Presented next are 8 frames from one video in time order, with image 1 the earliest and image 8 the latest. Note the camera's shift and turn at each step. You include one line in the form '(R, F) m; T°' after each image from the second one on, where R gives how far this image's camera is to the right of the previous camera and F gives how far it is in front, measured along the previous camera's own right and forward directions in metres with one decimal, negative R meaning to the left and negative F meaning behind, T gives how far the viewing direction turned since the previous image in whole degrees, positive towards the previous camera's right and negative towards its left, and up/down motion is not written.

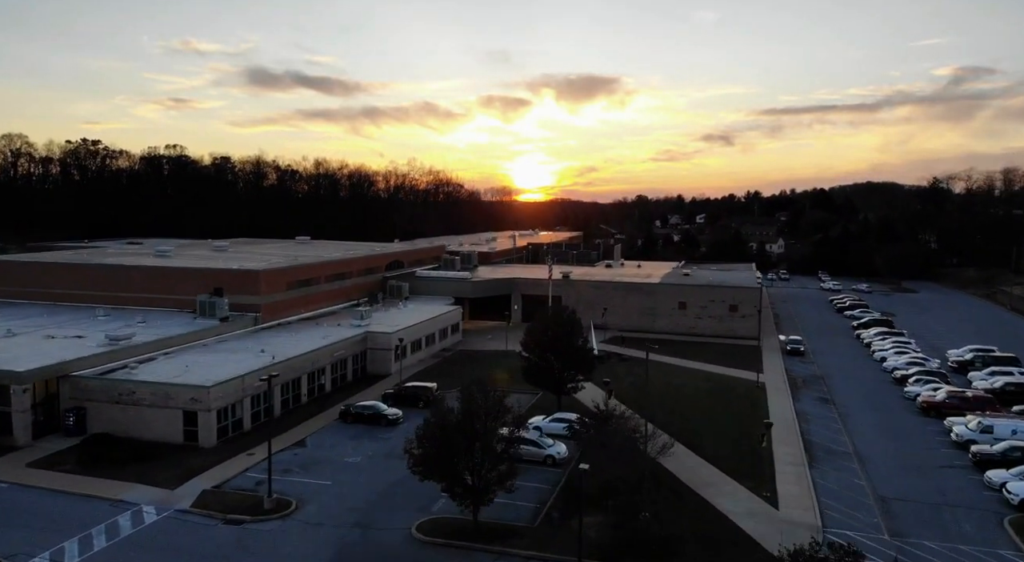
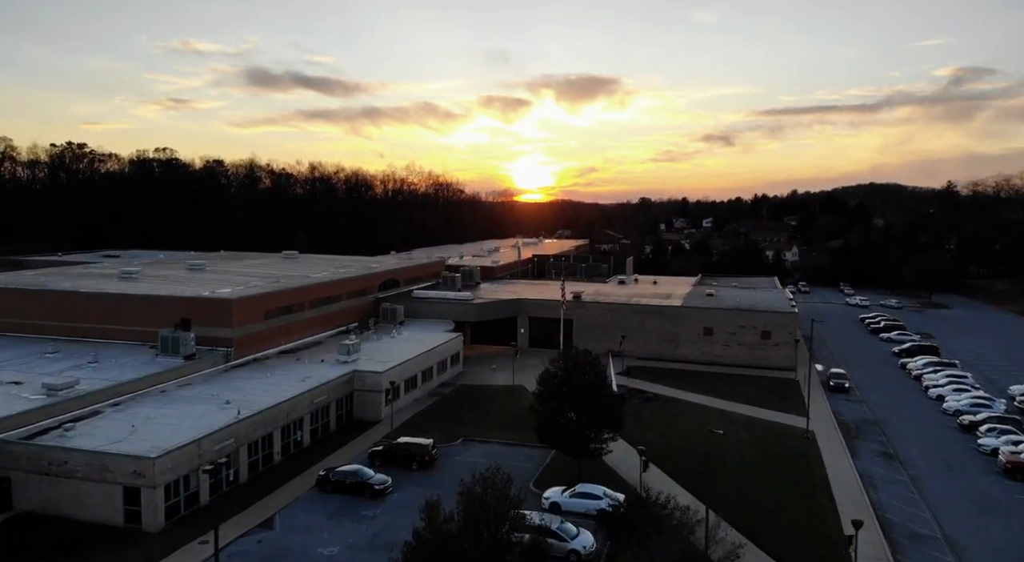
(-0.2, +2.5) m; 0°
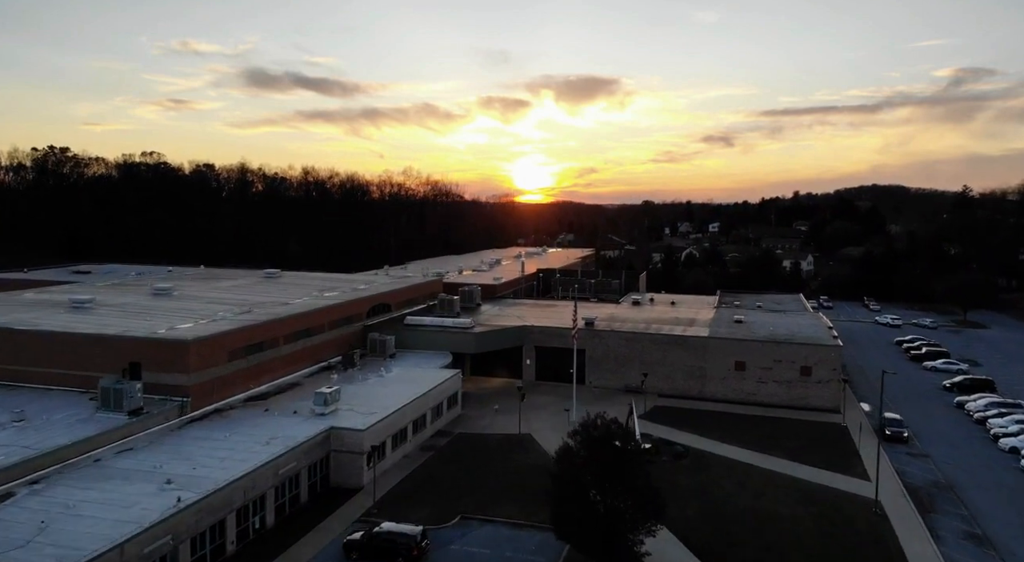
(-0.2, +2.6) m; 0°
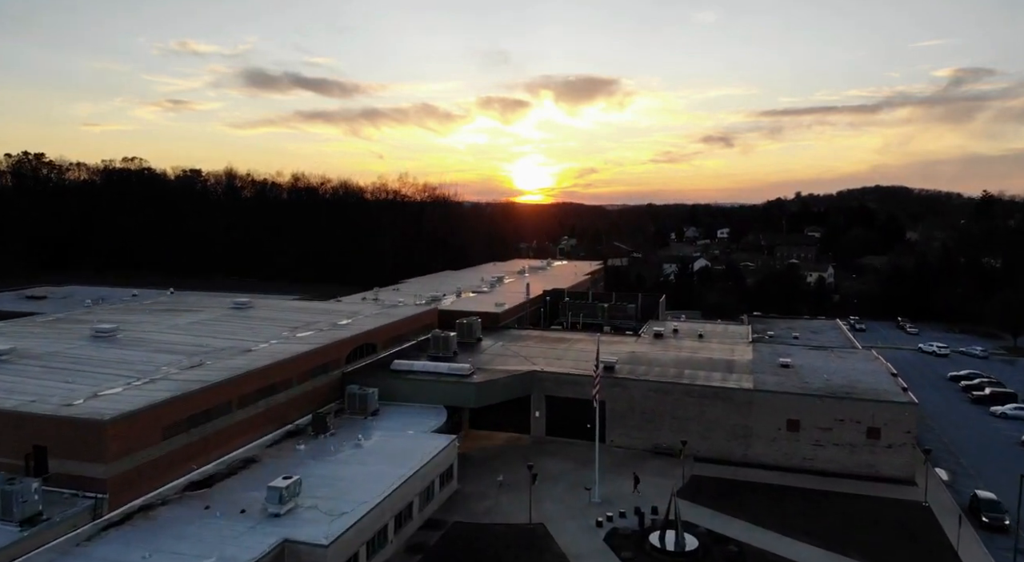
(-0.2, +3.3) m; 0°
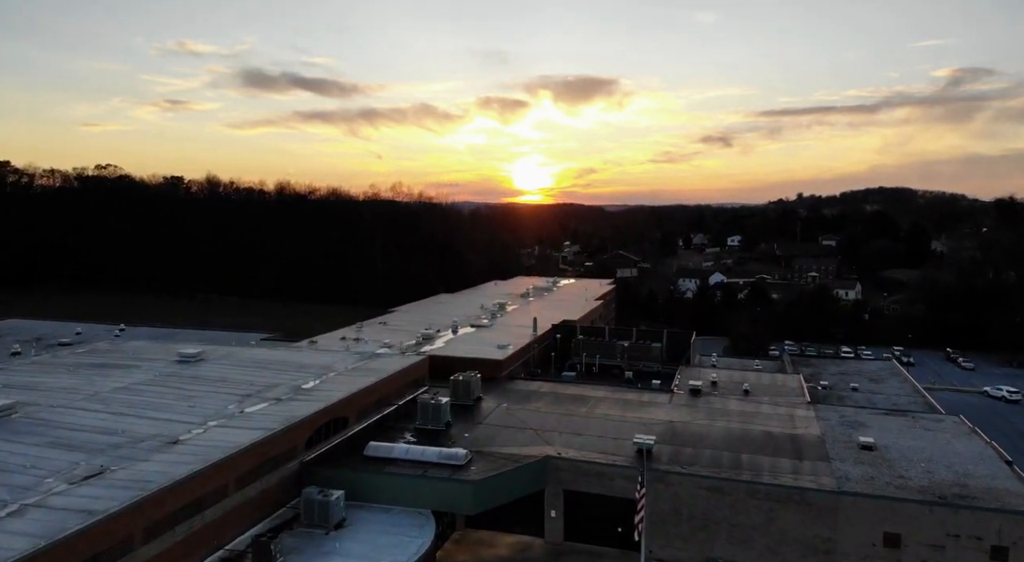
(-0.2, +4.0) m; 0°
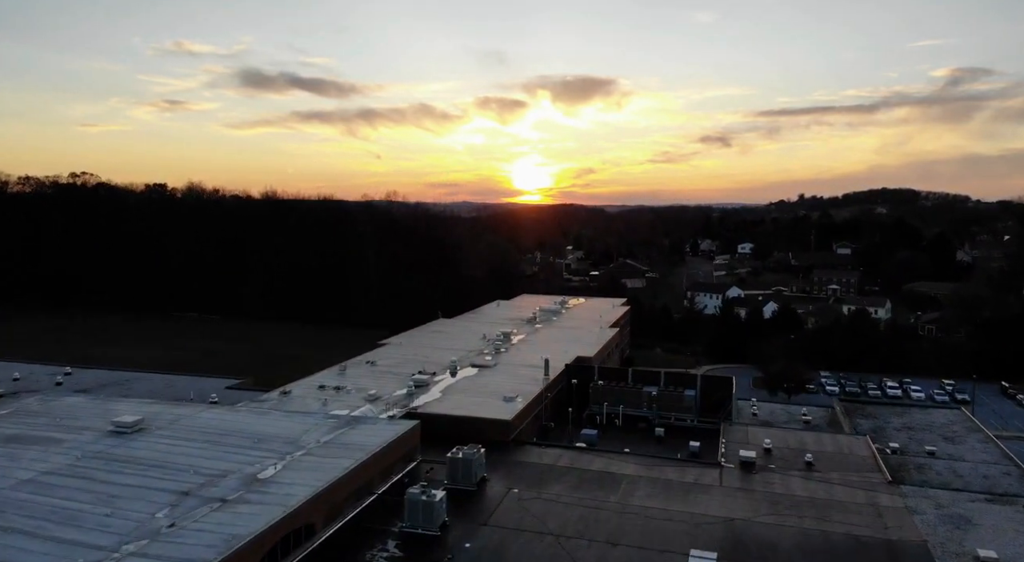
(-0.3, +3.6) m; 0°
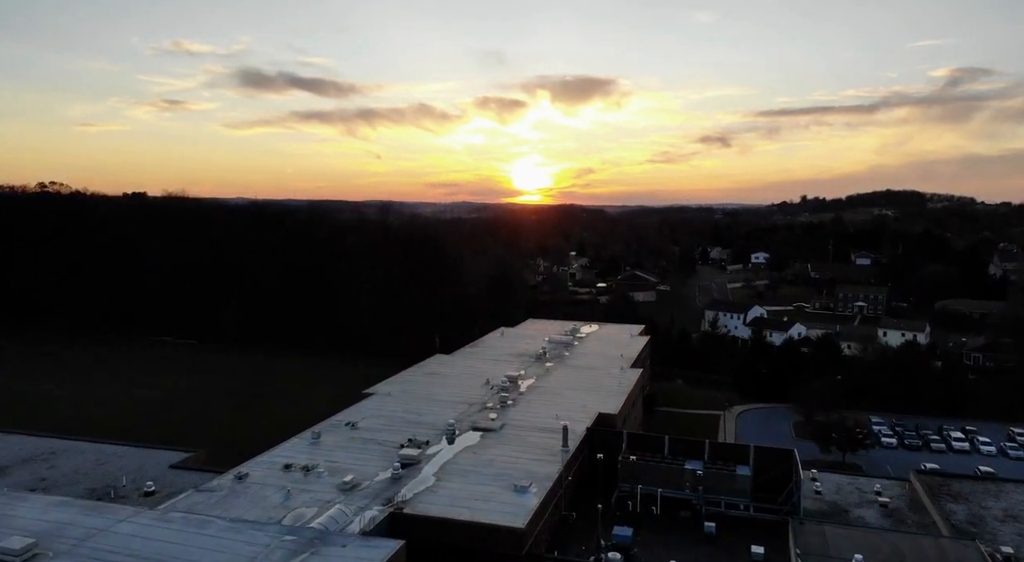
(-0.3, +4.0) m; 0°
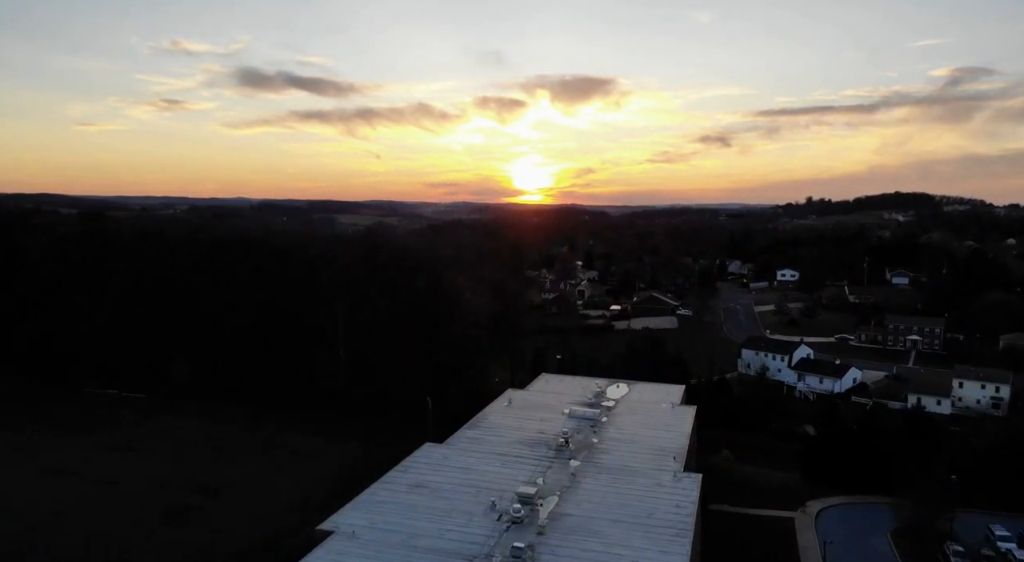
(-0.4, +6.8) m; 0°
